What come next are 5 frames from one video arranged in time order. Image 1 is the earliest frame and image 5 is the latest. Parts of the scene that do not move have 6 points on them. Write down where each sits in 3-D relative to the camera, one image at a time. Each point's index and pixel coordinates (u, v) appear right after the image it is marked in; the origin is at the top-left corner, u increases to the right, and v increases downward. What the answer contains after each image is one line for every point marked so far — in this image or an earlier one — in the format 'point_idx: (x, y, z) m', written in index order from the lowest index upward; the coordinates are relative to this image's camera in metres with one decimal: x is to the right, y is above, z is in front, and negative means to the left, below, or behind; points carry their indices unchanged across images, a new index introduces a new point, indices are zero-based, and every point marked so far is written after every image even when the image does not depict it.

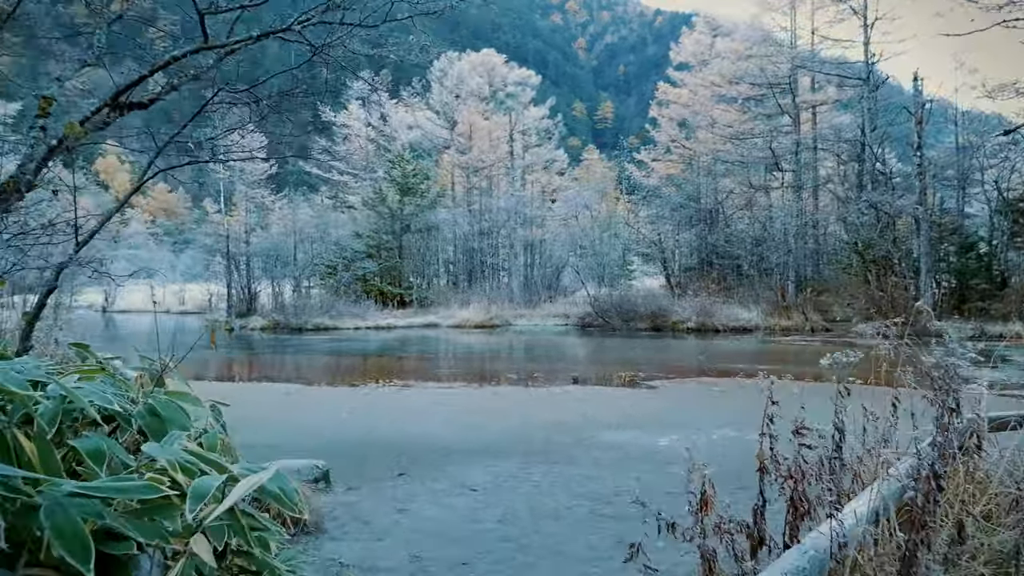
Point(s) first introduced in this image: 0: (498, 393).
0: (-0.2, -1.5, +8.2) m
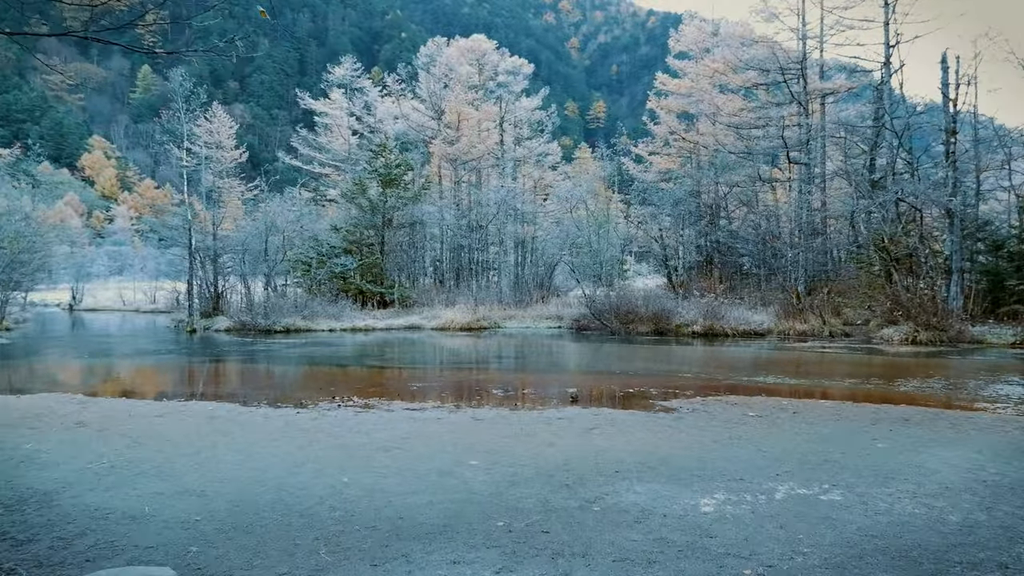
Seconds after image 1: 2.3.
0: (-0.4, -1.5, +6.6) m
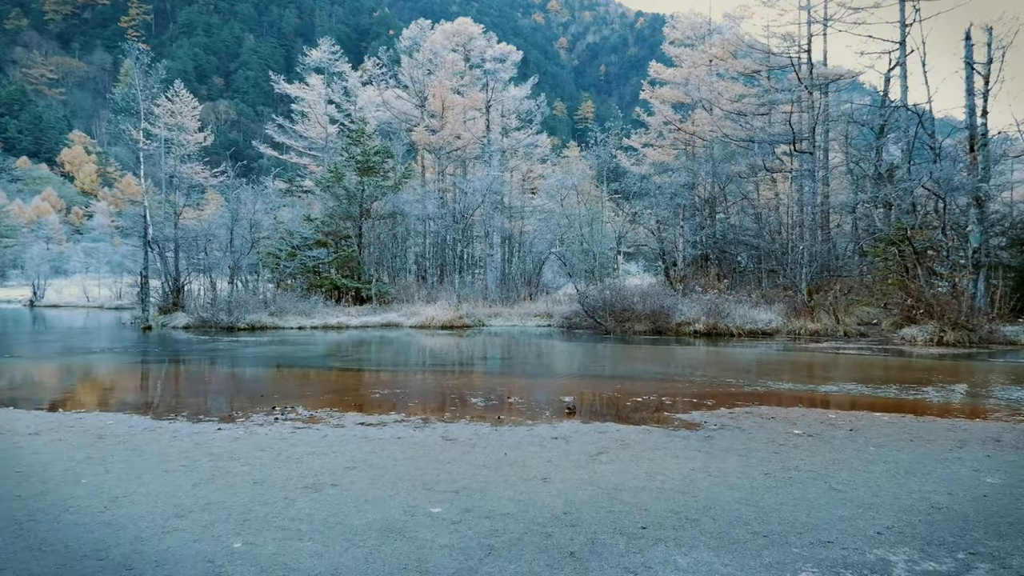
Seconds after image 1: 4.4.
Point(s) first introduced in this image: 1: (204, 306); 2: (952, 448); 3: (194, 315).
0: (-0.5, -1.3, +5.1) m
1: (-10.0, -0.6, +19.0) m
2: (+3.5, -1.3, +4.7) m
3: (-10.3, -0.9, +18.9) m
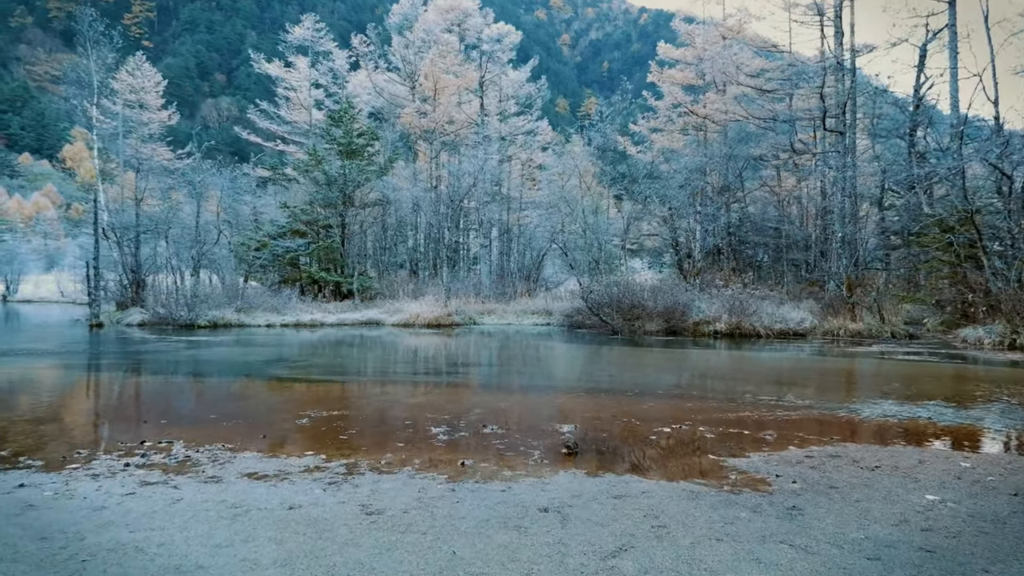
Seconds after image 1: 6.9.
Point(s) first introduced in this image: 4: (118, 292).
0: (-0.7, -1.2, +3.1) m
1: (-10.2, -0.4, +17.0) m
2: (+3.3, -1.2, +2.8) m
3: (-10.5, -0.7, +17.0) m
4: (-12.7, -0.1, +18.7) m
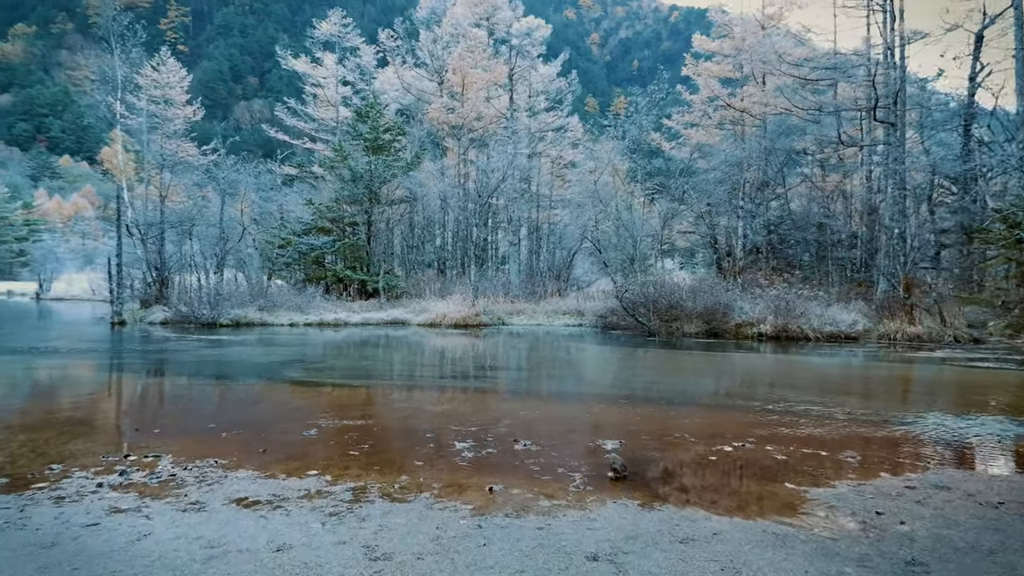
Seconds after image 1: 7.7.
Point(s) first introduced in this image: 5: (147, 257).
0: (-0.6, -1.1, +2.5) m
1: (-9.3, -0.3, +16.8) m
2: (+3.5, -1.2, +1.9) m
3: (-9.6, -0.6, +16.8) m
4: (-11.8, -0.1, +18.7) m
5: (-11.4, +1.0, +18.4) m
